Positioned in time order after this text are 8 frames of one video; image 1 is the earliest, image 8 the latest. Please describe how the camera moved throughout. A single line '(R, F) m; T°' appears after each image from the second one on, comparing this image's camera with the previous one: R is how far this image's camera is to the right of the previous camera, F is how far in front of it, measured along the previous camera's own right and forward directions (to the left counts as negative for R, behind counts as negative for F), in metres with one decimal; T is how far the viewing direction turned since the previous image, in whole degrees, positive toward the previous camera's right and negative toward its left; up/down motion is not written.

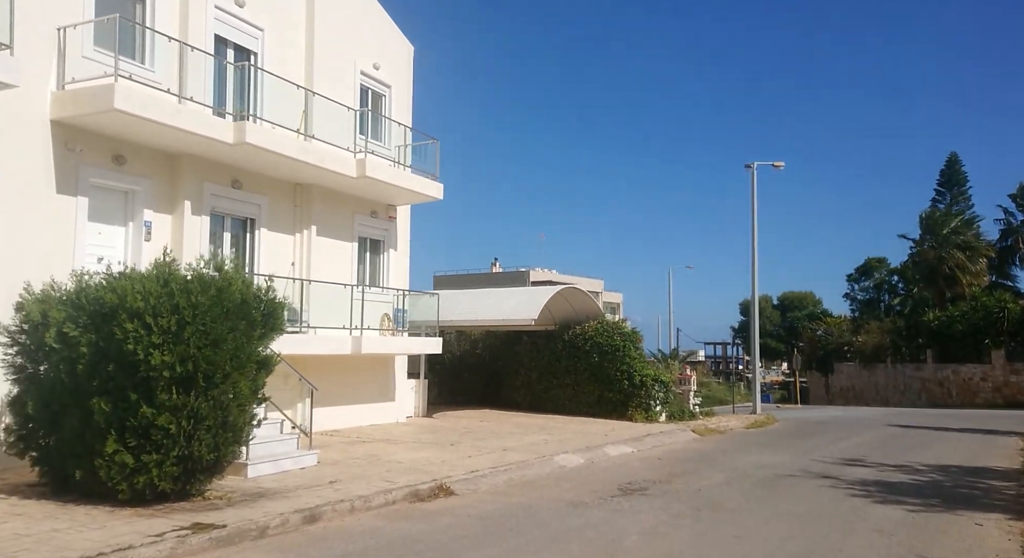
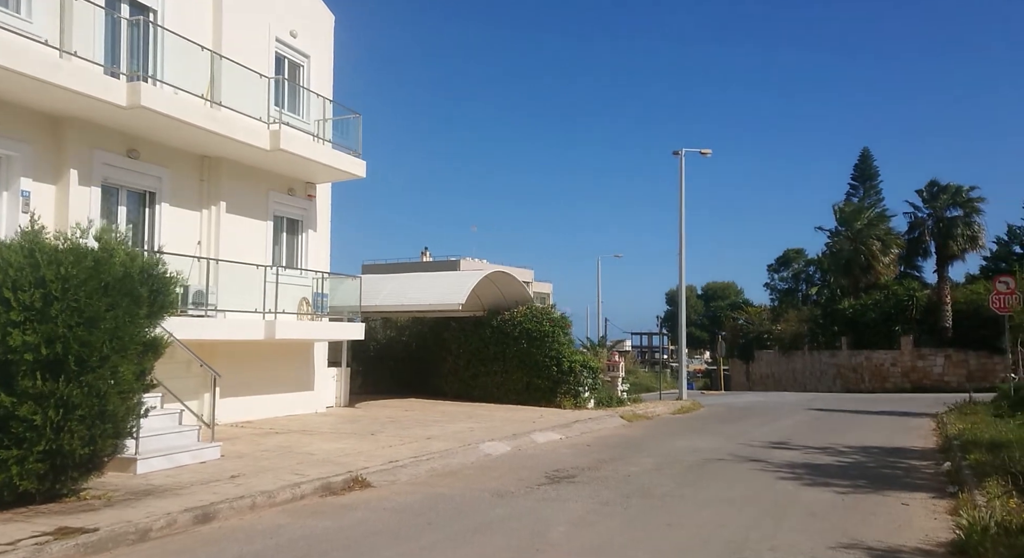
(+0.1, +0.6) m; +5°
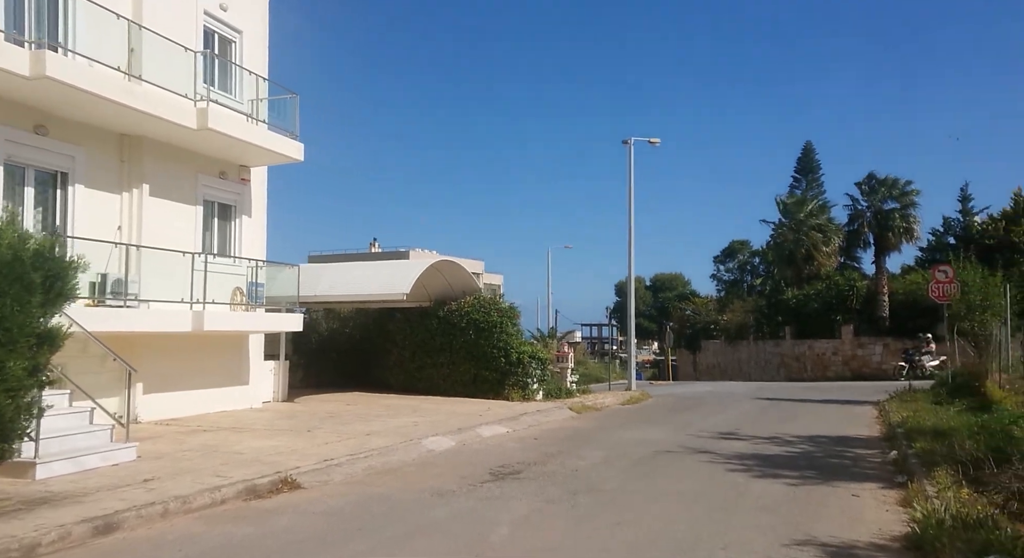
(+0.1, +0.5) m; +3°
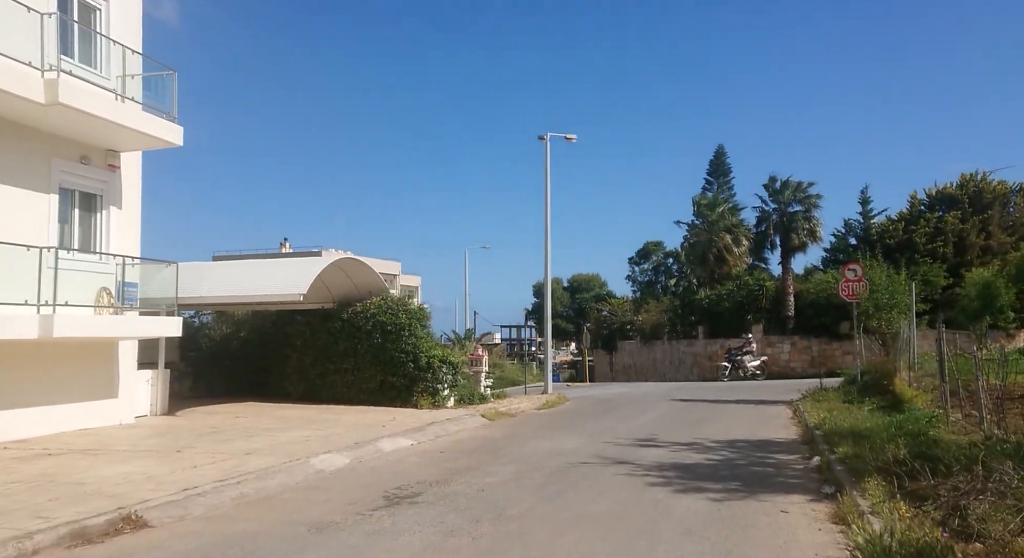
(+0.2, +1.1) m; +6°
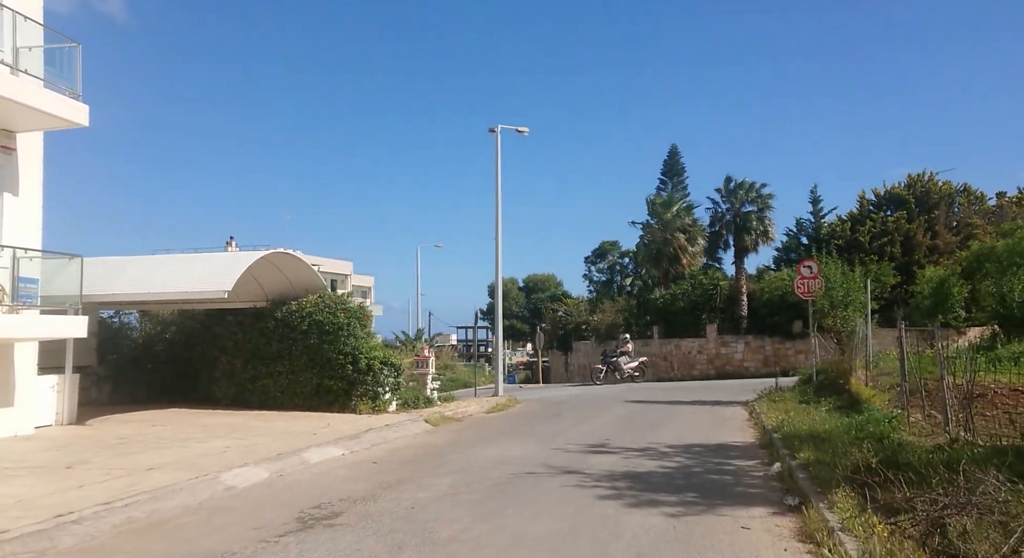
(+0.2, +1.0) m; +3°
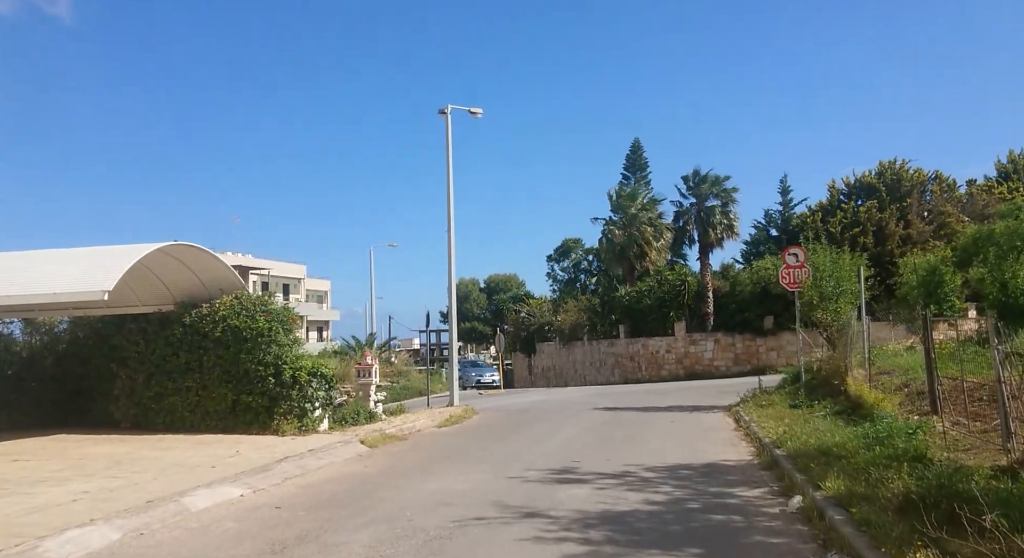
(+0.3, +2.6) m; +3°
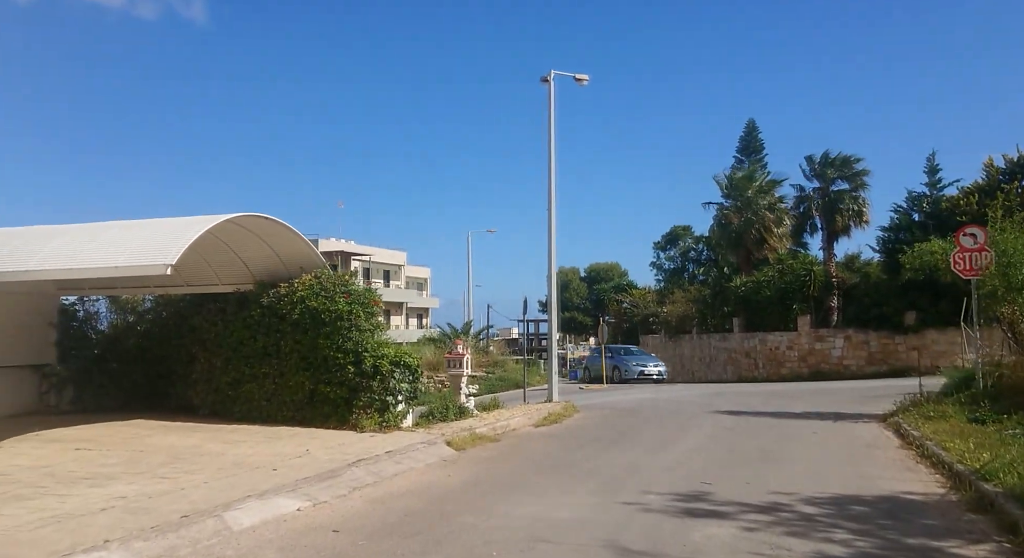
(-0.2, +2.1) m; -7°
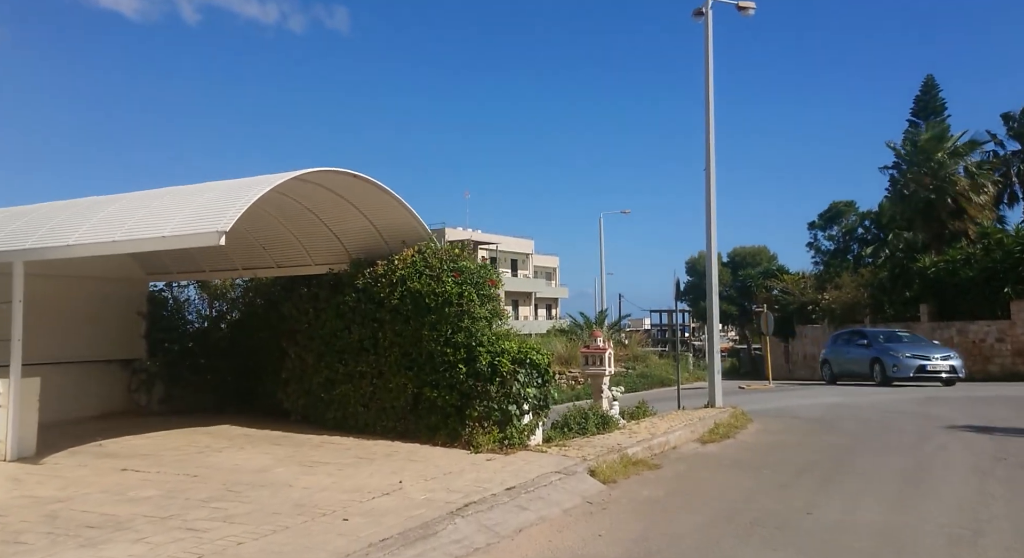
(-0.4, +3.5) m; -9°
